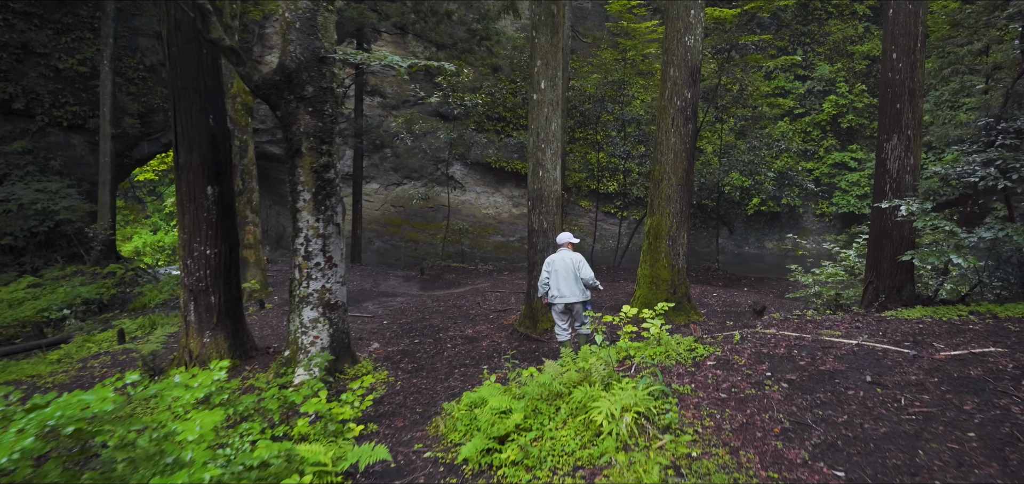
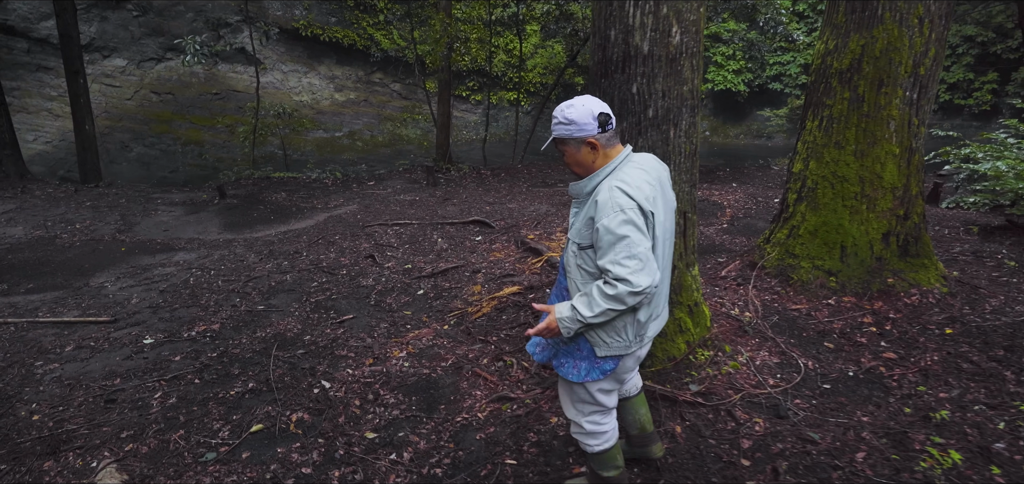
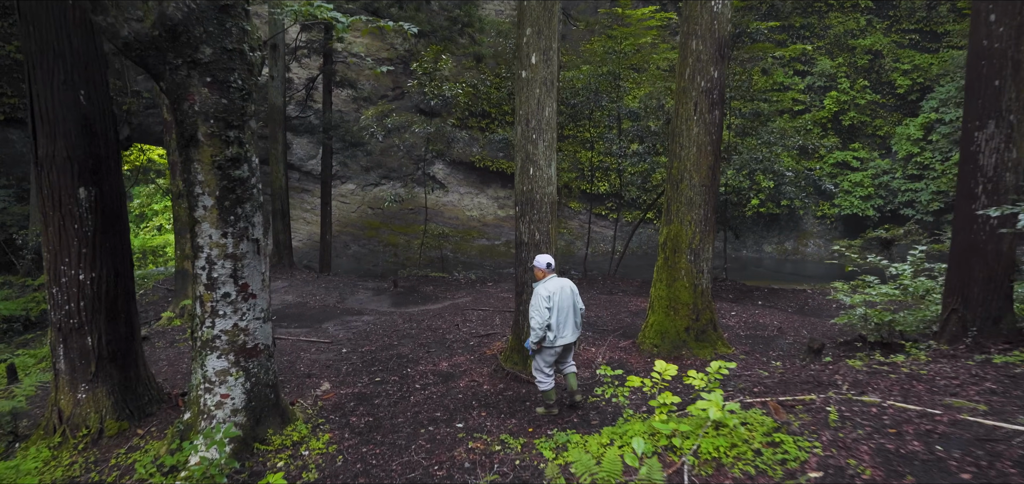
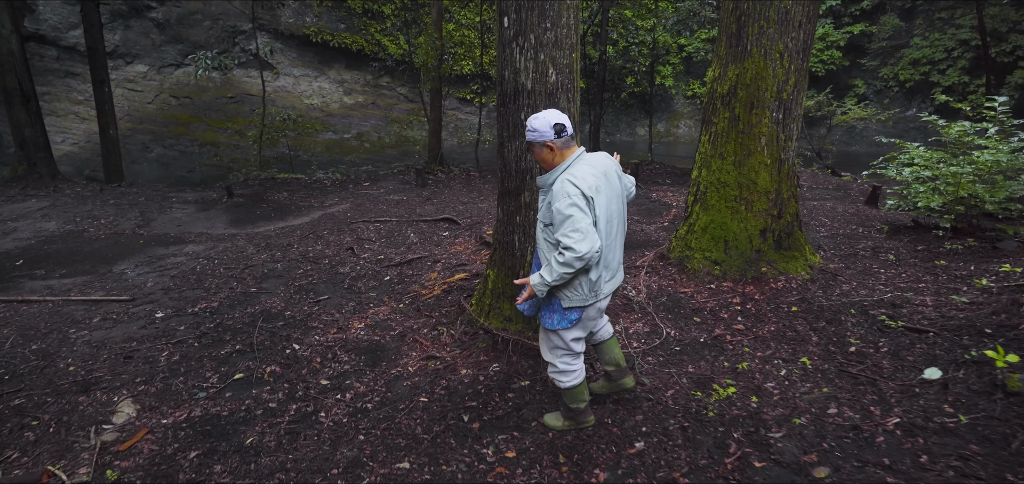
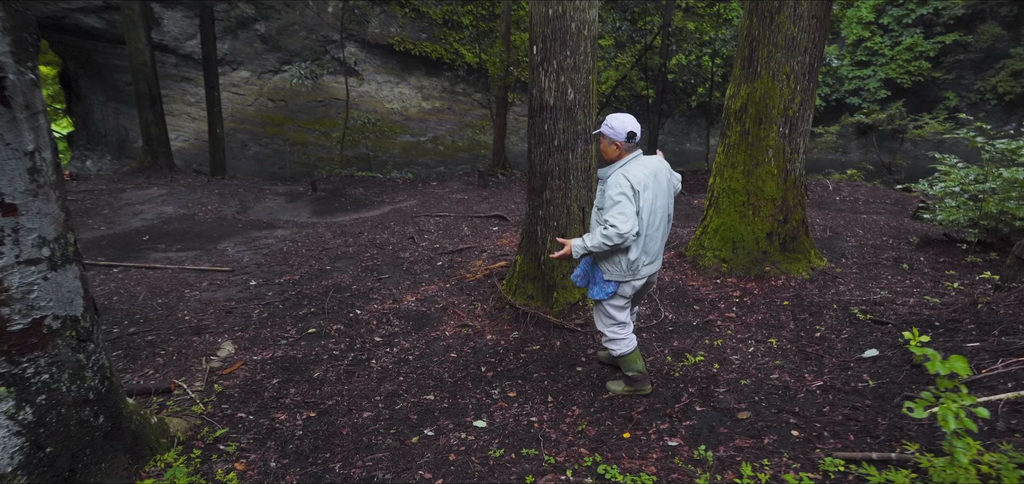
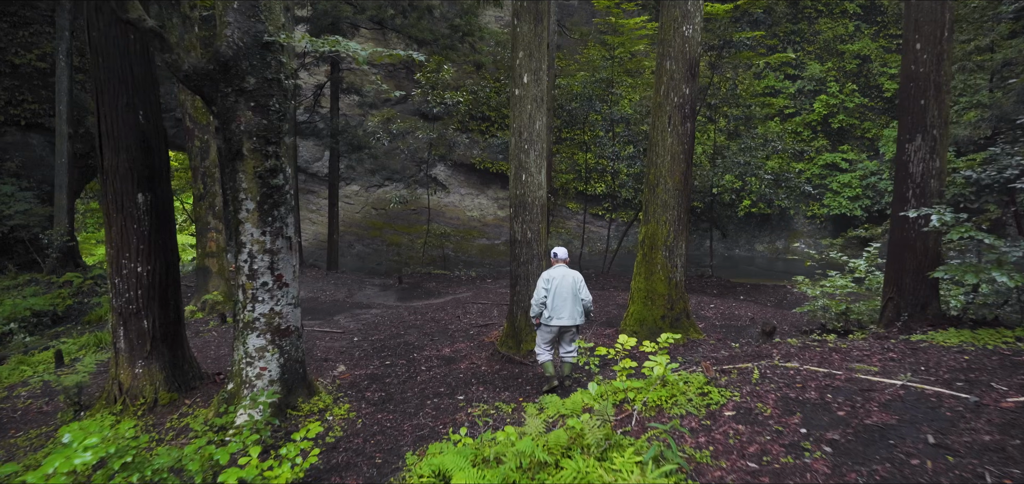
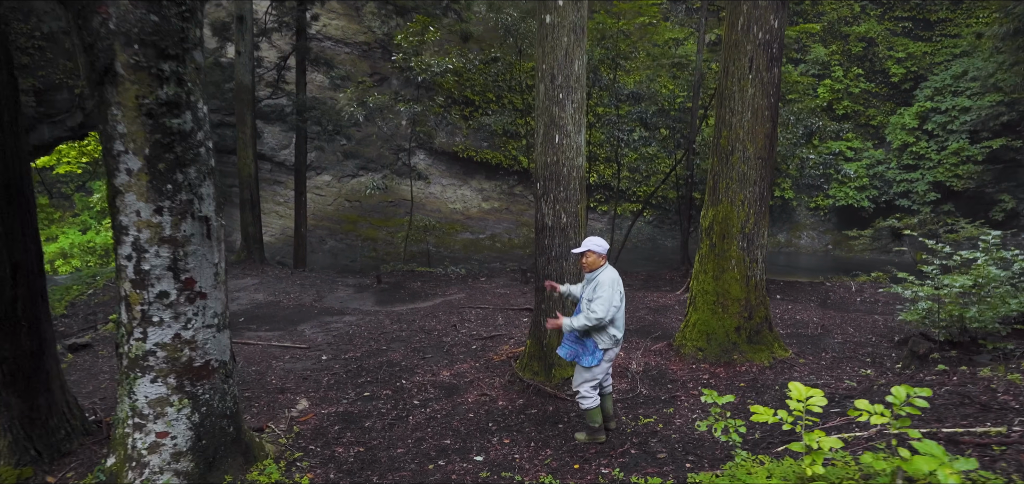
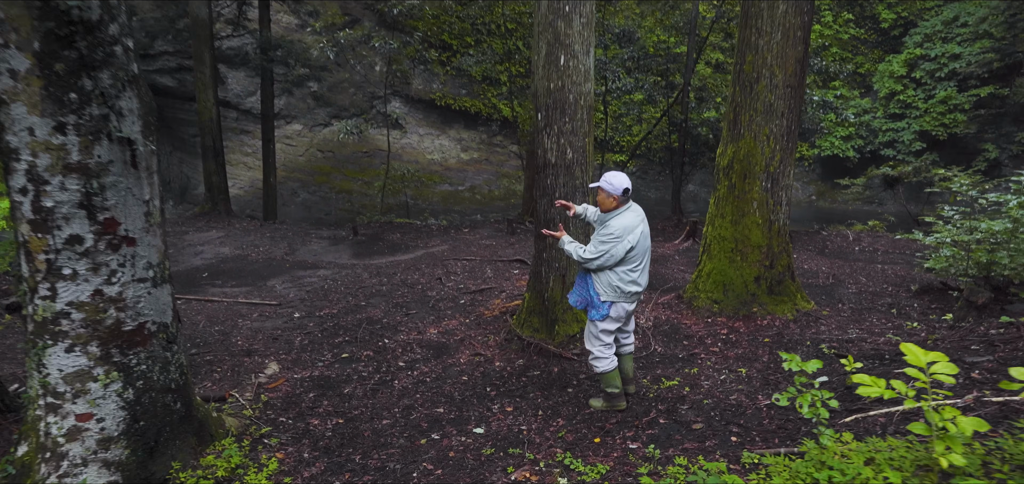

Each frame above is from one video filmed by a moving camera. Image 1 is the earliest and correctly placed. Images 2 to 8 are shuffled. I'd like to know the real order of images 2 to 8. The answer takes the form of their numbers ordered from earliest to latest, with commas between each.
6, 3, 7, 8, 5, 4, 2
